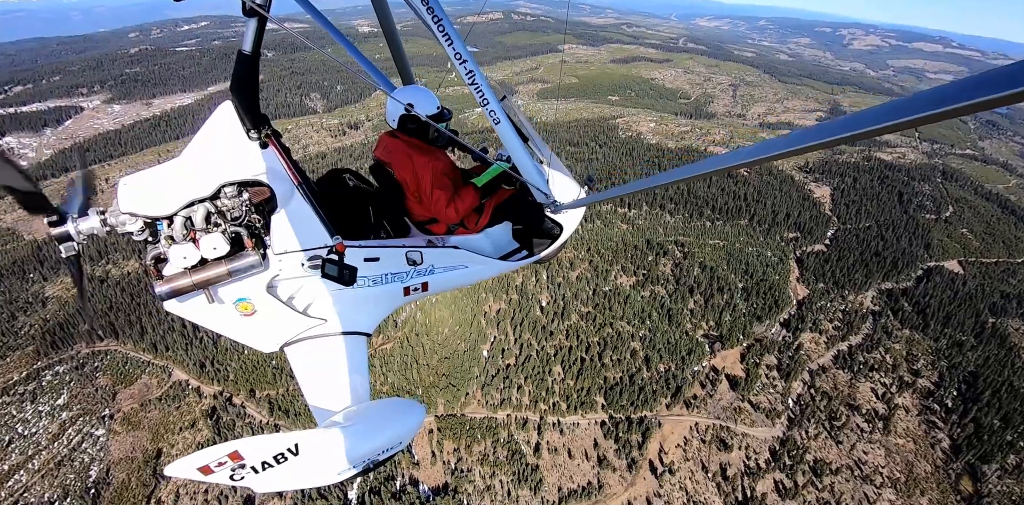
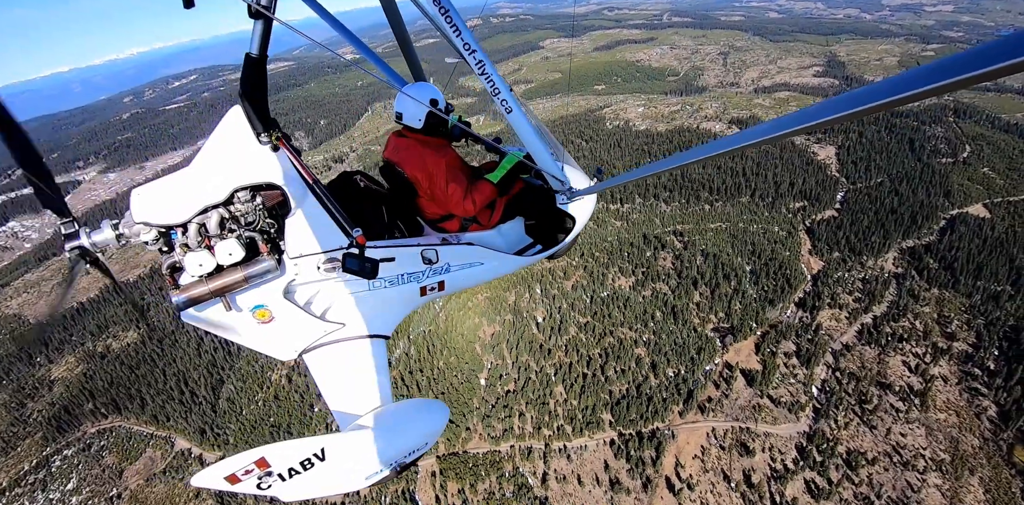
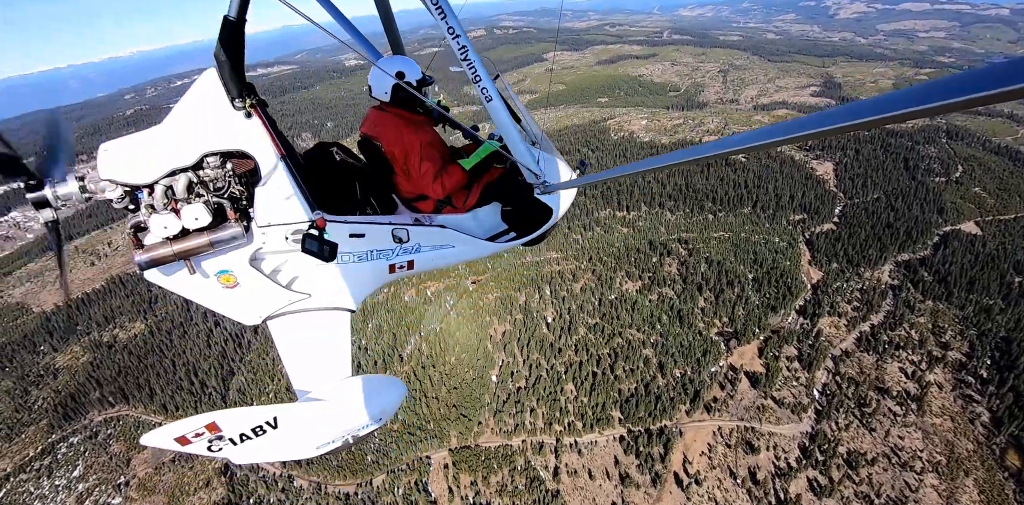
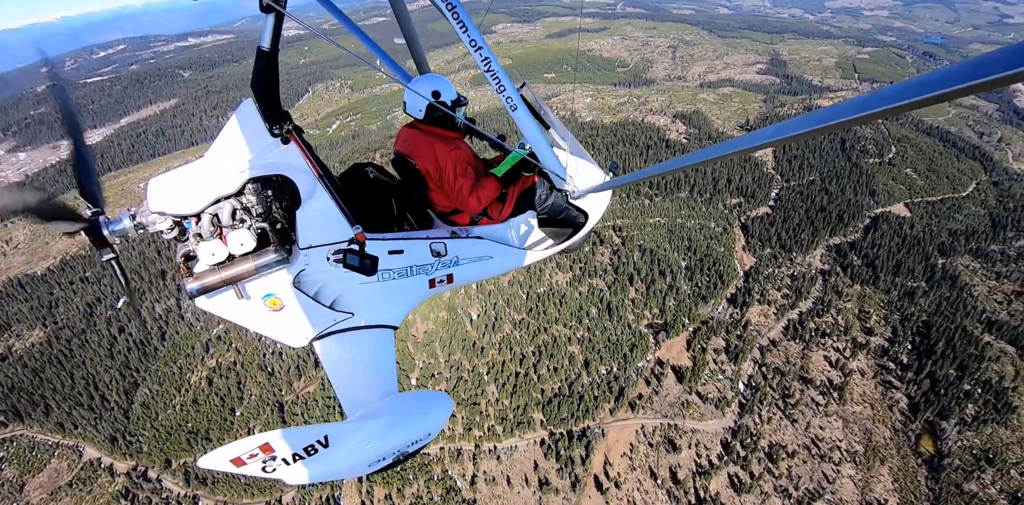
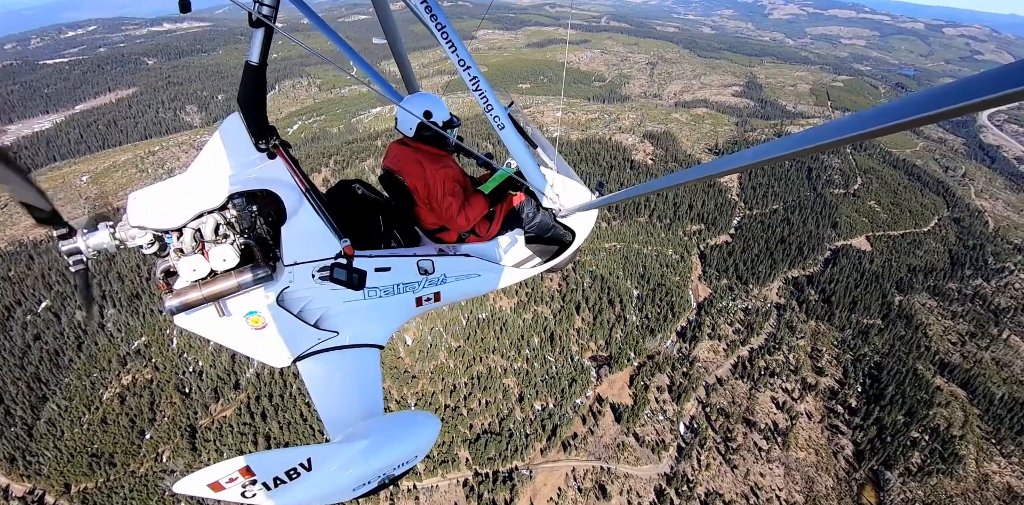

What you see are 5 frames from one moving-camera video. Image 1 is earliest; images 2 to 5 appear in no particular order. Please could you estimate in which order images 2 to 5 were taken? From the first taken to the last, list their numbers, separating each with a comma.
3, 2, 4, 5
